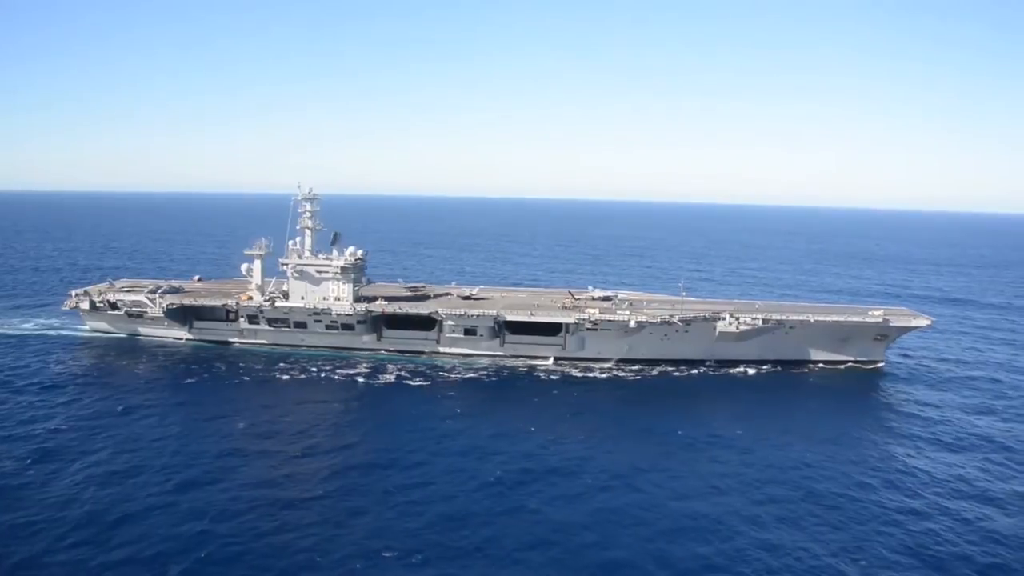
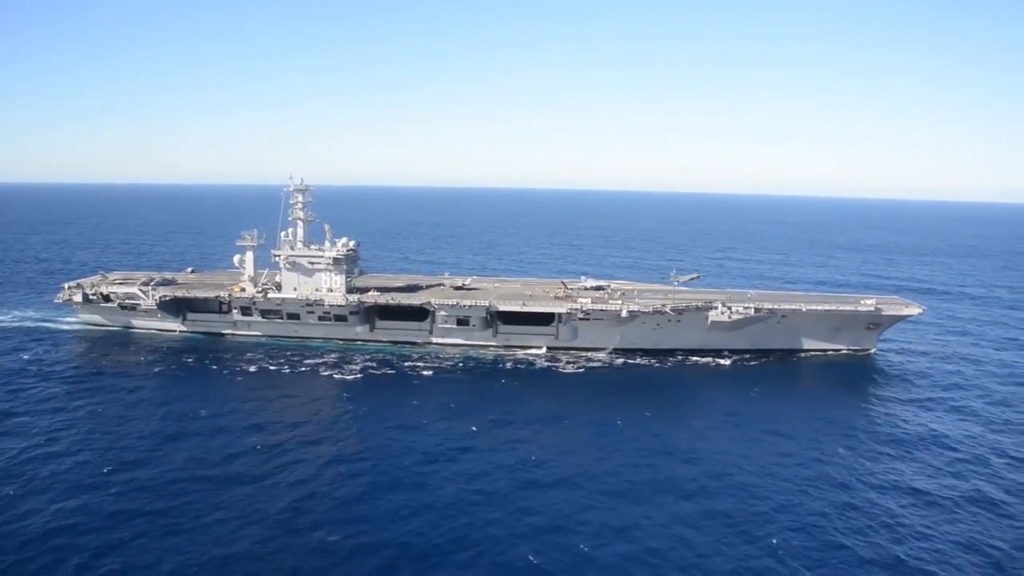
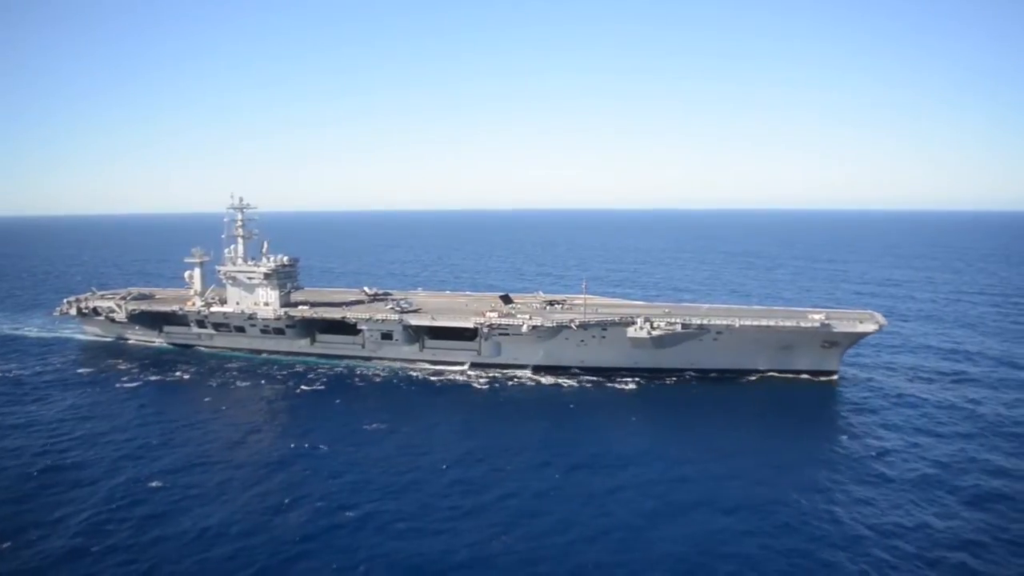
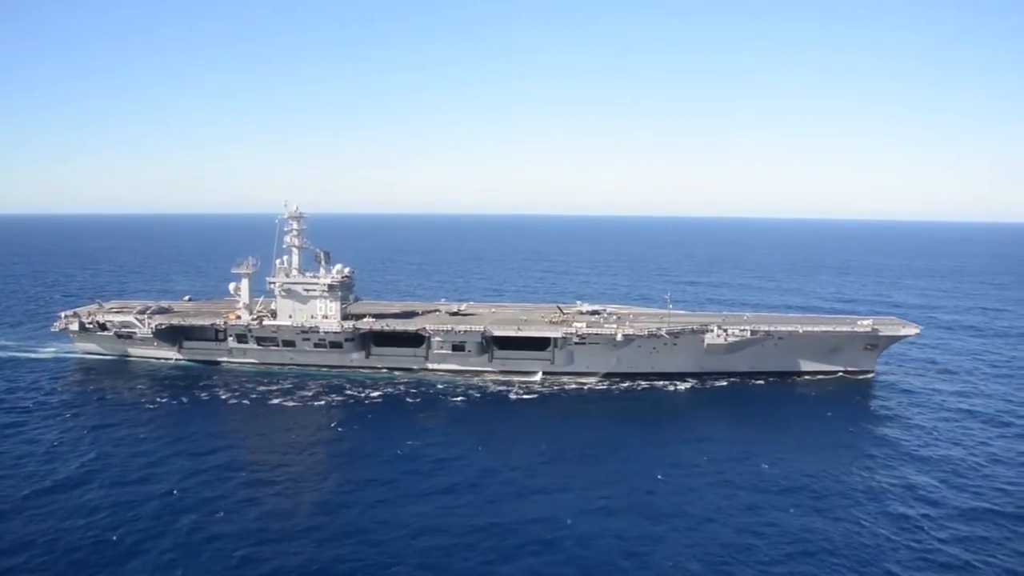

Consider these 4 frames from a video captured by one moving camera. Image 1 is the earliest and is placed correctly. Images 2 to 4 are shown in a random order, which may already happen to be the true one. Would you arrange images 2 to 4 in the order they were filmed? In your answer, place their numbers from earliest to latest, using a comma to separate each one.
2, 4, 3
